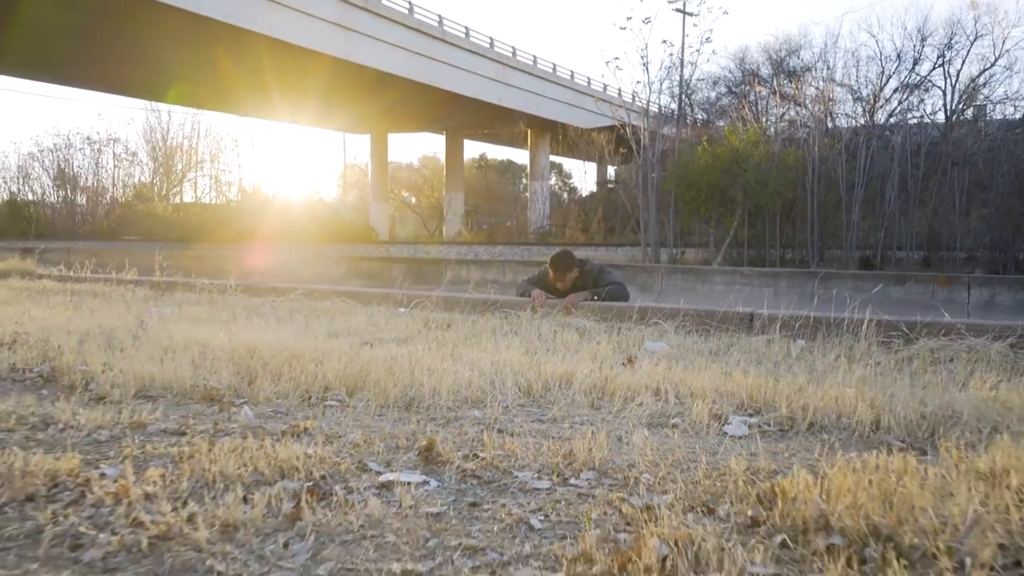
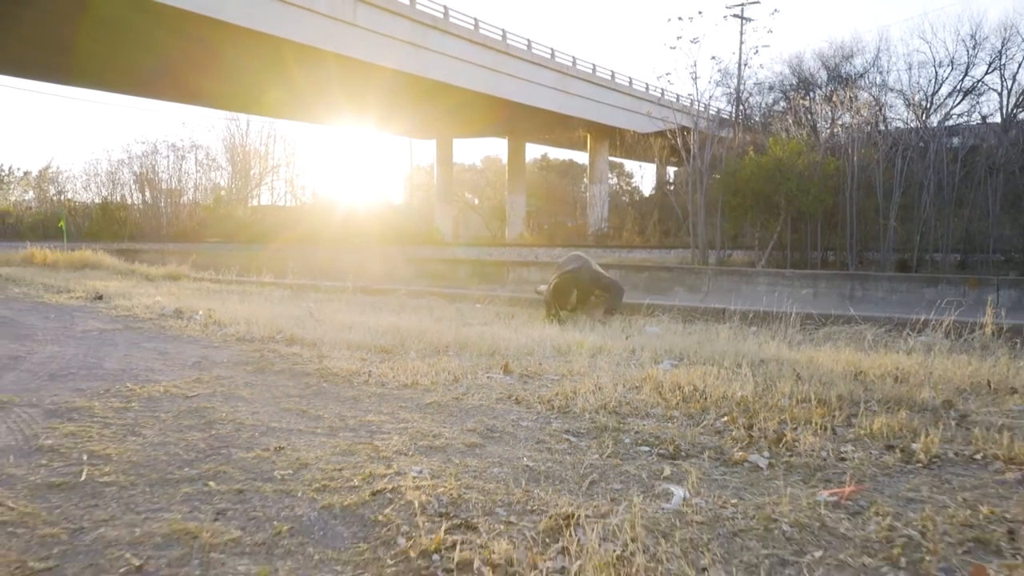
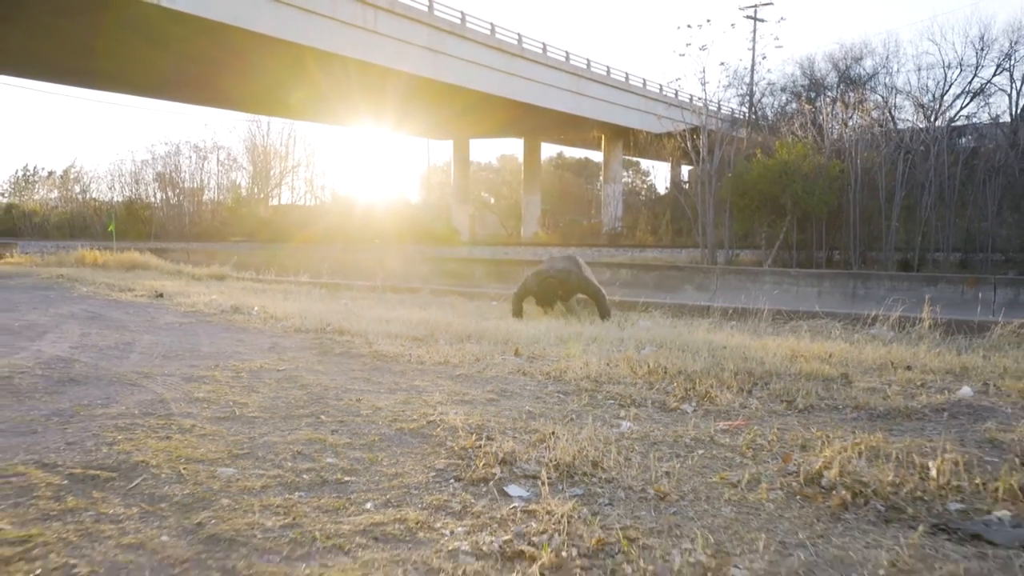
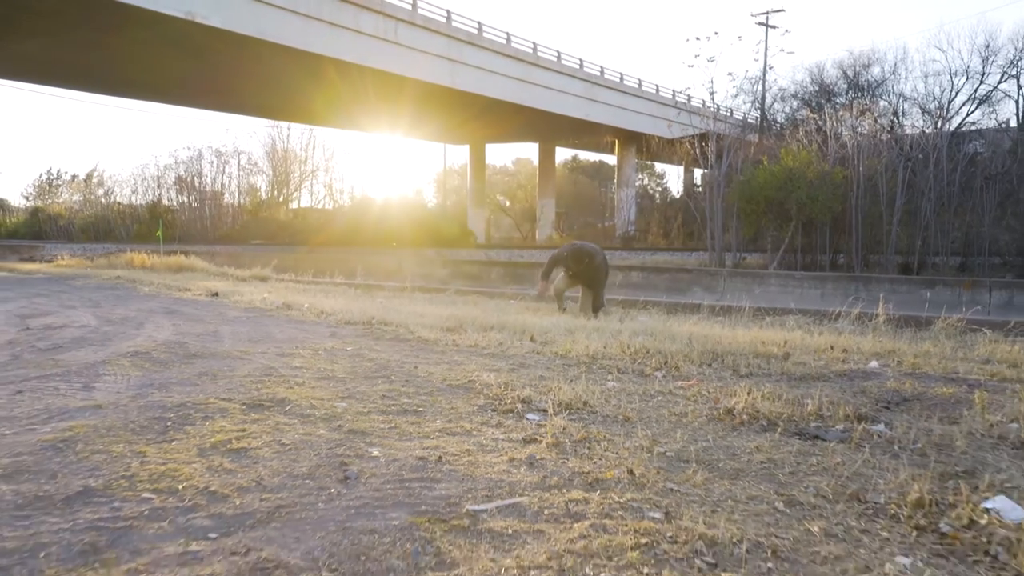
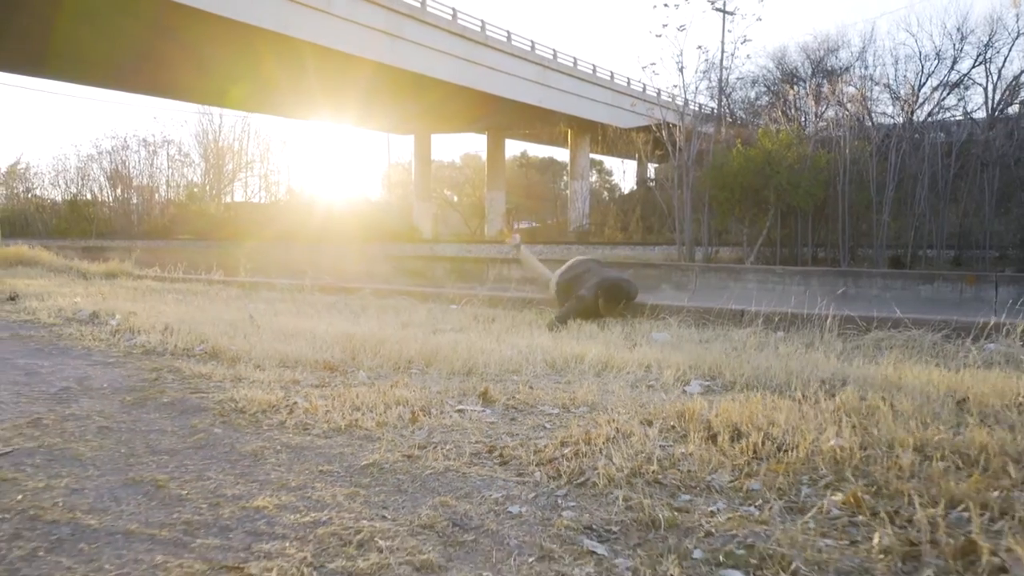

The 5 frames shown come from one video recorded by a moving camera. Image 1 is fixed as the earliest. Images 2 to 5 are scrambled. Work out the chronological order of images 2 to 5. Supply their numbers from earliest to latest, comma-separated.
5, 2, 3, 4
